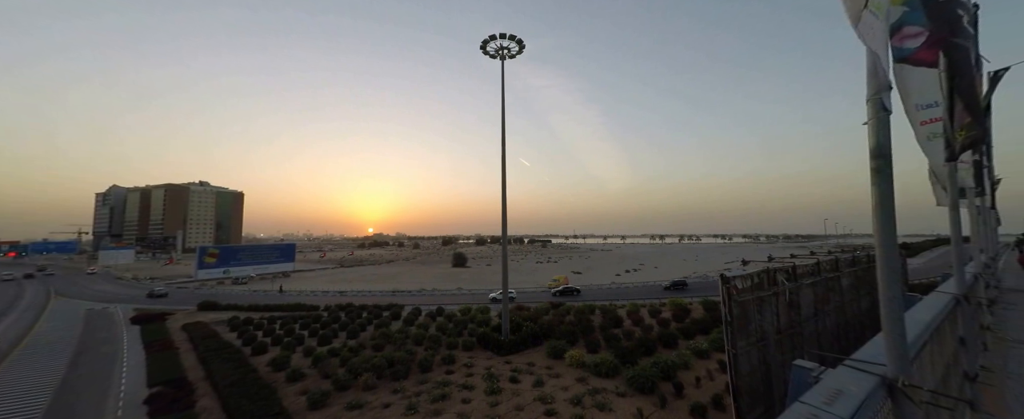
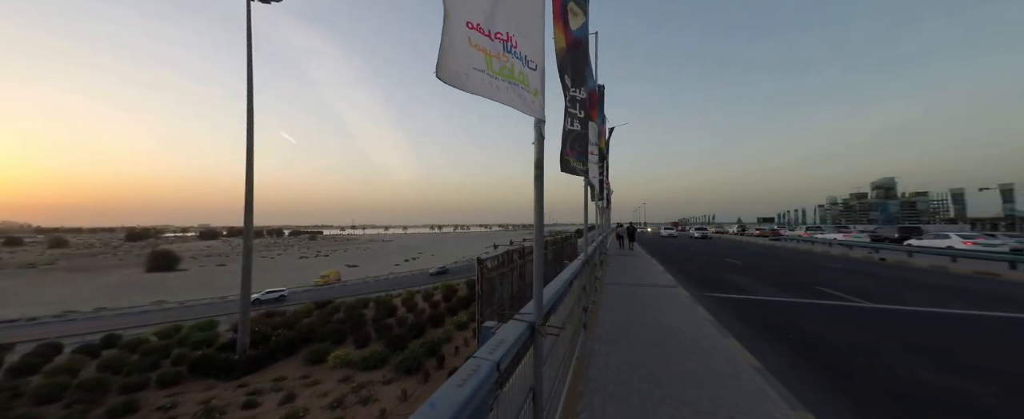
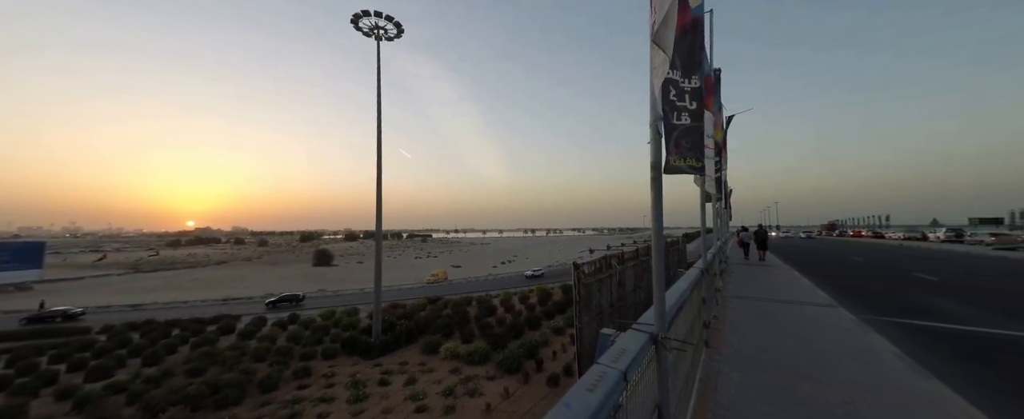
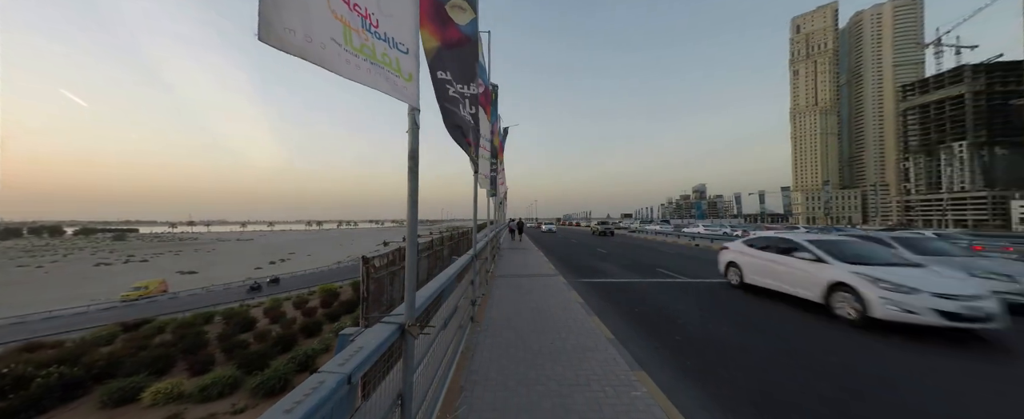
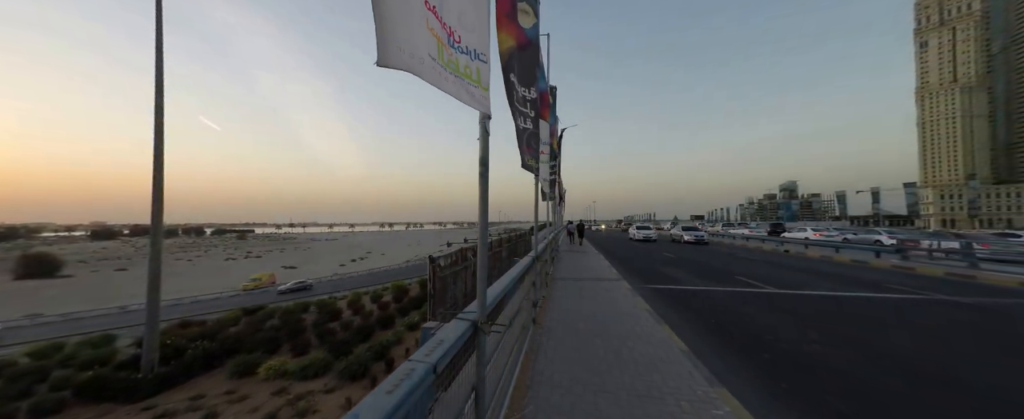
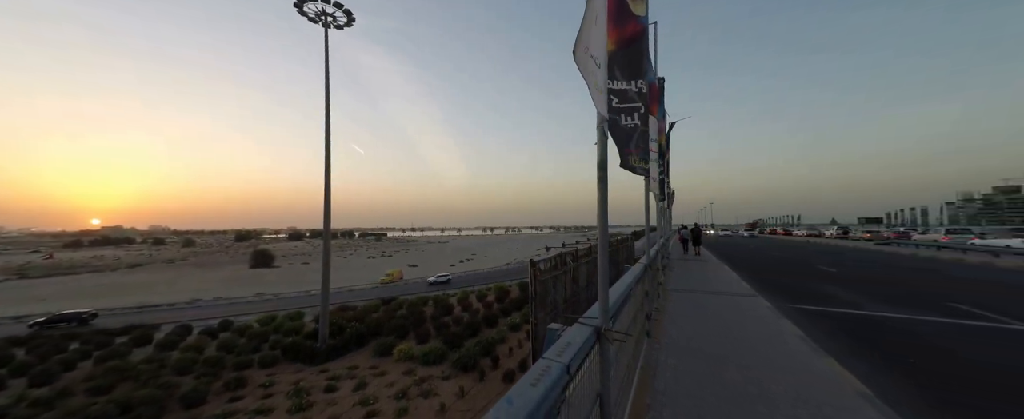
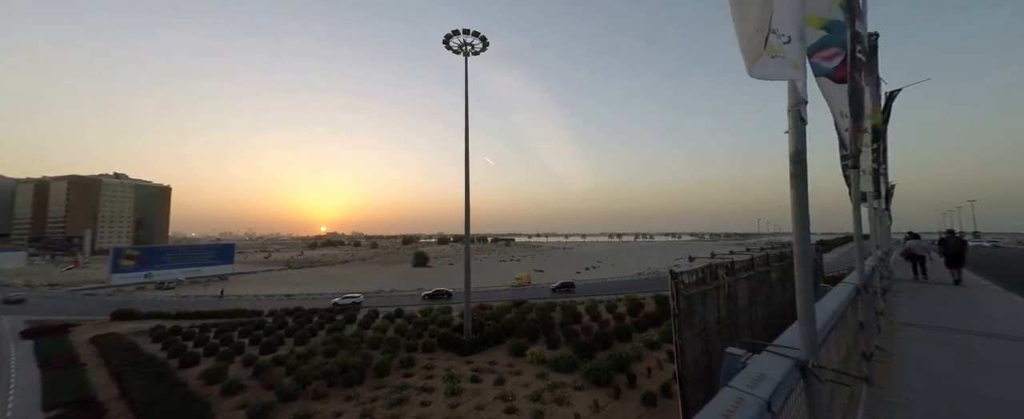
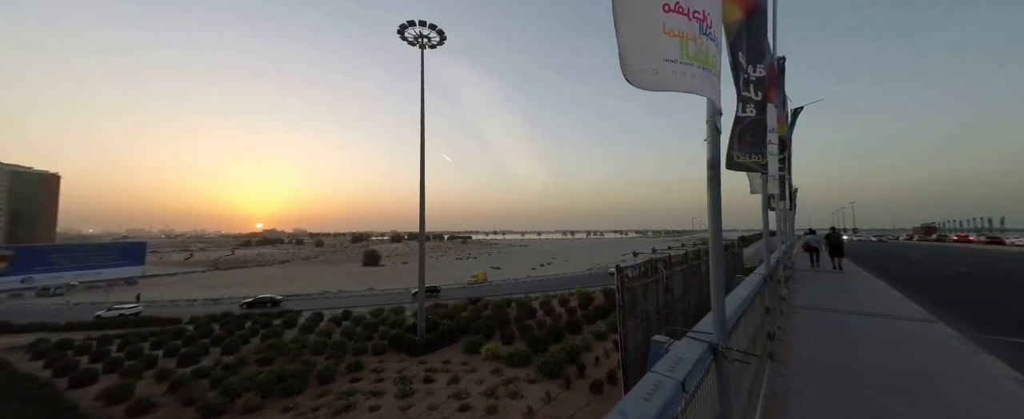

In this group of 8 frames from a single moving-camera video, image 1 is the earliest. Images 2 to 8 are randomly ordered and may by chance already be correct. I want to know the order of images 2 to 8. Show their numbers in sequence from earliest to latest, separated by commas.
7, 8, 3, 6, 2, 5, 4
